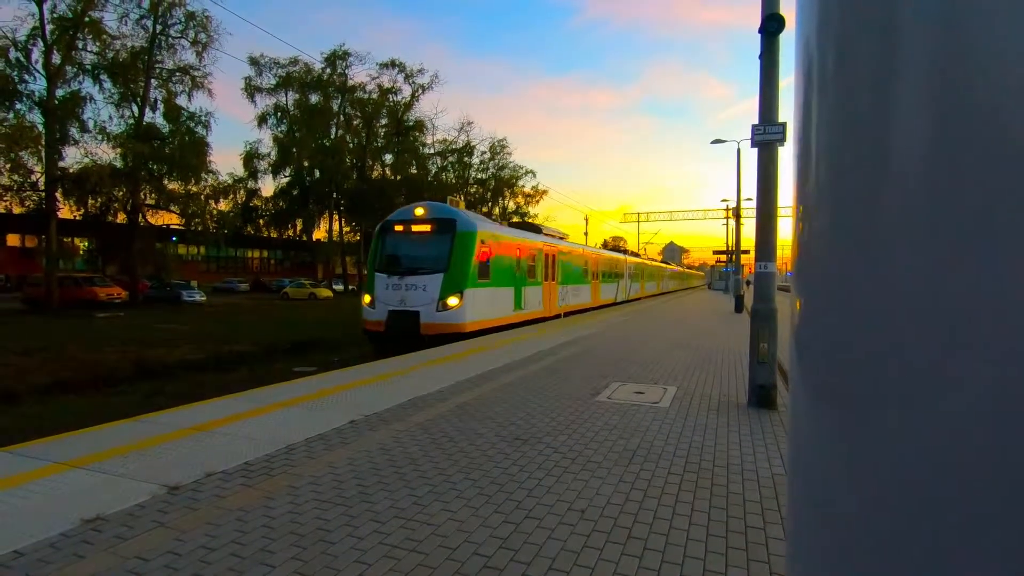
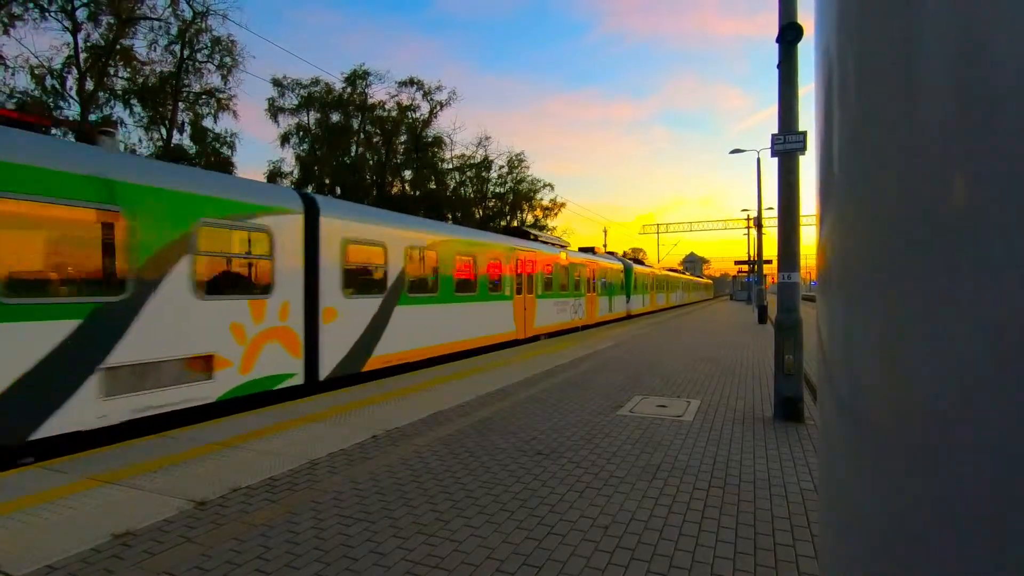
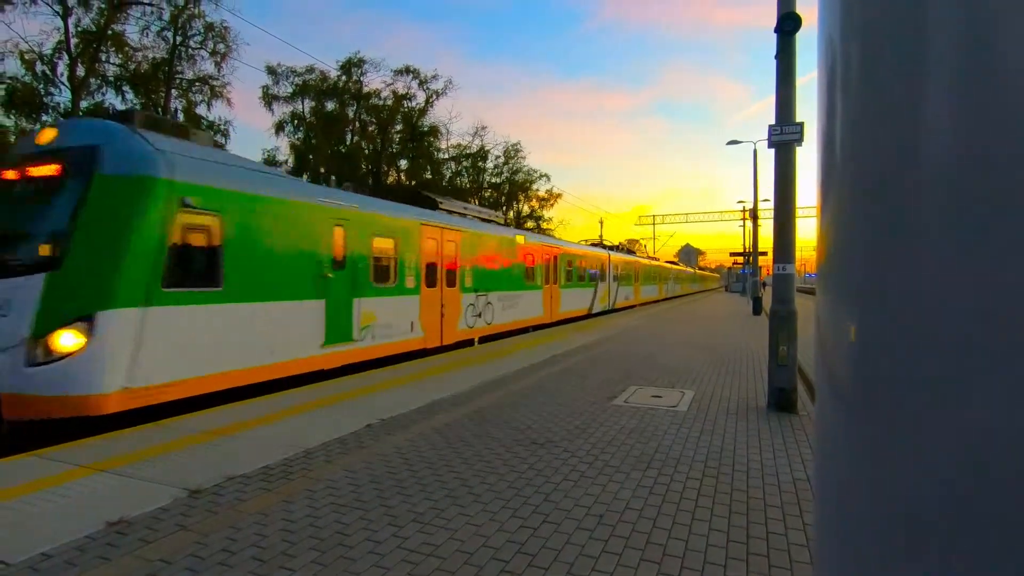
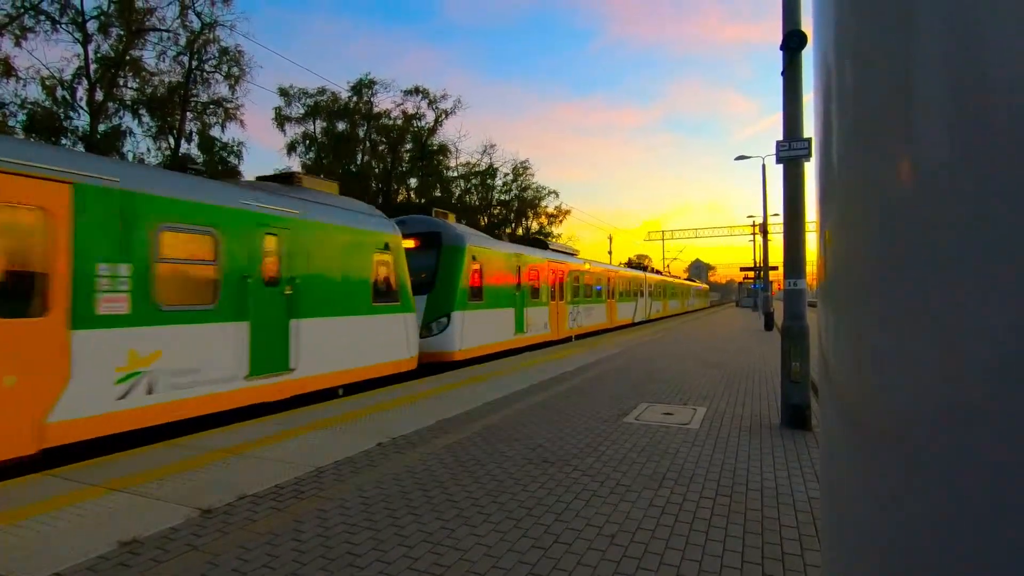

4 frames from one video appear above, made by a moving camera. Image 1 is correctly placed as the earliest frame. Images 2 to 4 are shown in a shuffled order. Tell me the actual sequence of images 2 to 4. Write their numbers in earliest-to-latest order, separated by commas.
3, 2, 4
